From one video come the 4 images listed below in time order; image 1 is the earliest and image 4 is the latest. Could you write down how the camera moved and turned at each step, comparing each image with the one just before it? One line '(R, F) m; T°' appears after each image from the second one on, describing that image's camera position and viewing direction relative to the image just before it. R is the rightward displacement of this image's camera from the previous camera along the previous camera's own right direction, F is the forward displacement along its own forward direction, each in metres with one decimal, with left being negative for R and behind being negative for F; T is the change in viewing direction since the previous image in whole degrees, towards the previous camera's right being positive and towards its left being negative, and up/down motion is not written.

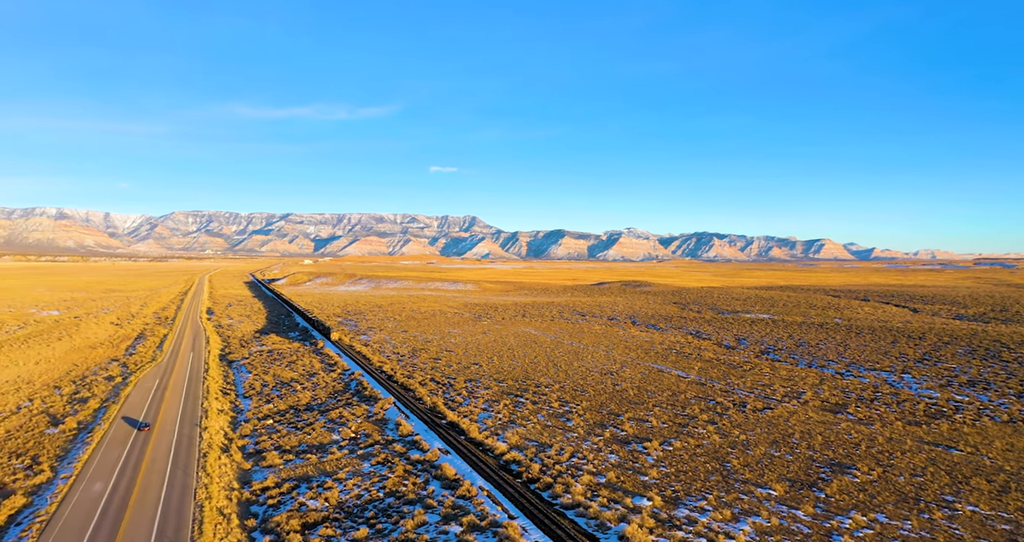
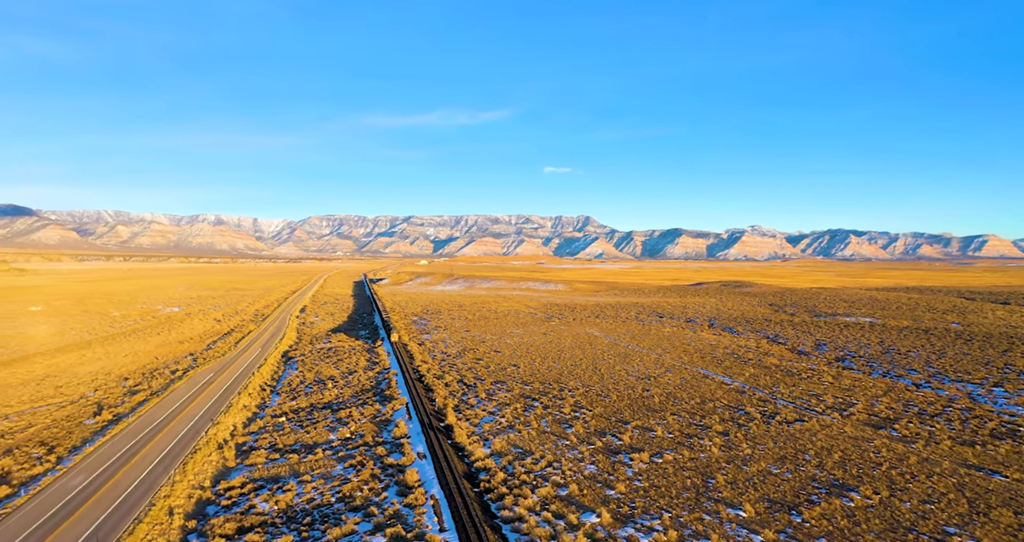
(+1.8, +0.2) m; -6°
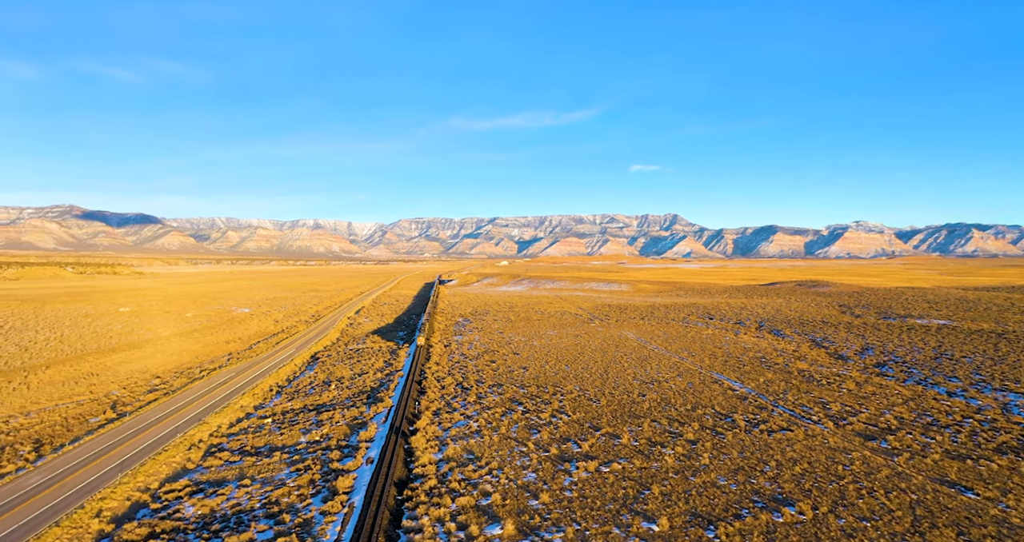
(+2.1, -0.1) m; -3°
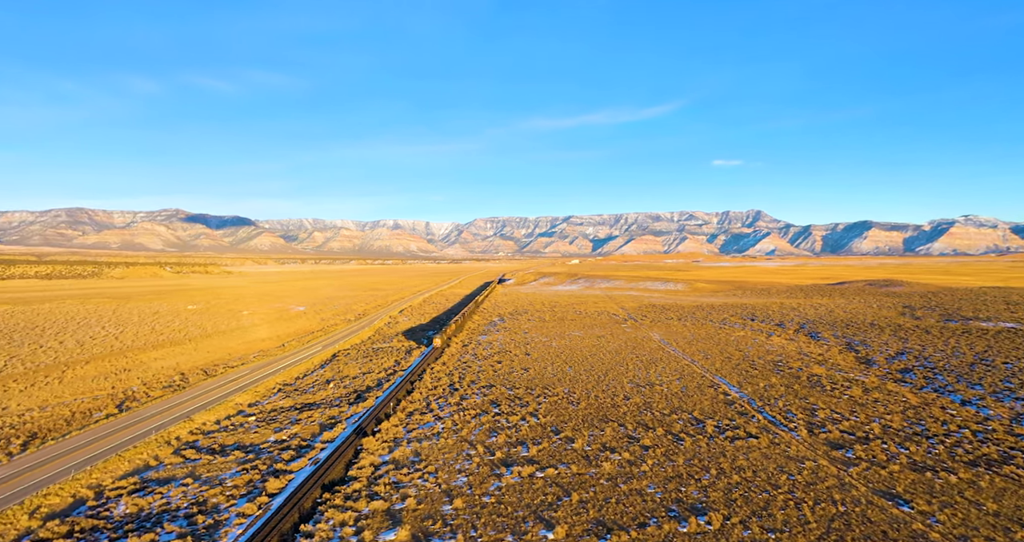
(+2.3, -0.4) m; -3°
